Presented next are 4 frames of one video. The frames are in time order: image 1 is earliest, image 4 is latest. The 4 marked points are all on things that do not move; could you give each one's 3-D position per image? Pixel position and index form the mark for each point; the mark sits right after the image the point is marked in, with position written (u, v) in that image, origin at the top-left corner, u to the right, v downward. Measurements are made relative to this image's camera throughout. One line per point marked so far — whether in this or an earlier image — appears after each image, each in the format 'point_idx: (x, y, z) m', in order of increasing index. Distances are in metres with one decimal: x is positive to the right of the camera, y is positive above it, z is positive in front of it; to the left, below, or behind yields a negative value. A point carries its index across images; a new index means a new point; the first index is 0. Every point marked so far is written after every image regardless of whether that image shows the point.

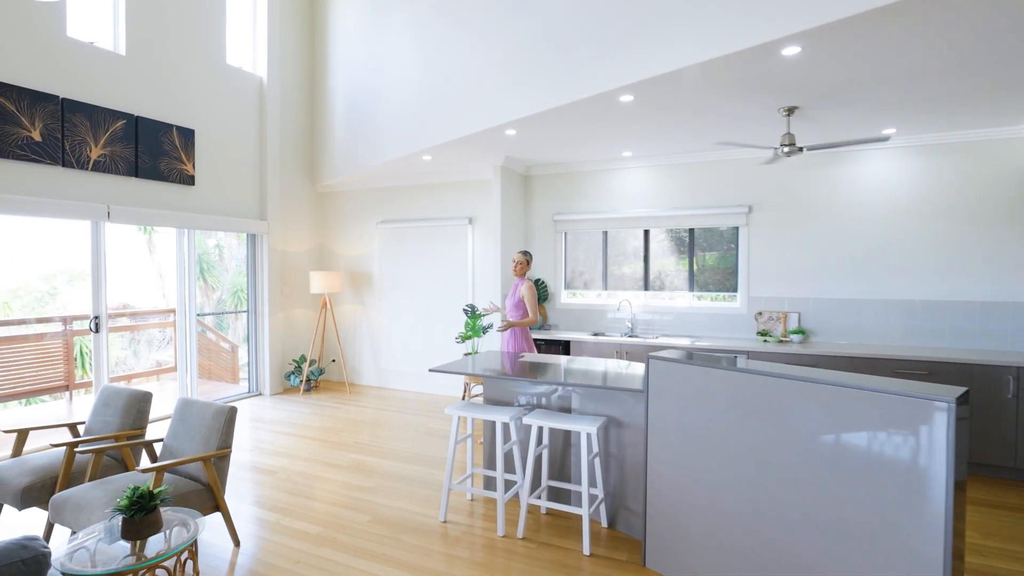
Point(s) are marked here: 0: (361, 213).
0: (-1.8, +0.9, +6.7) m
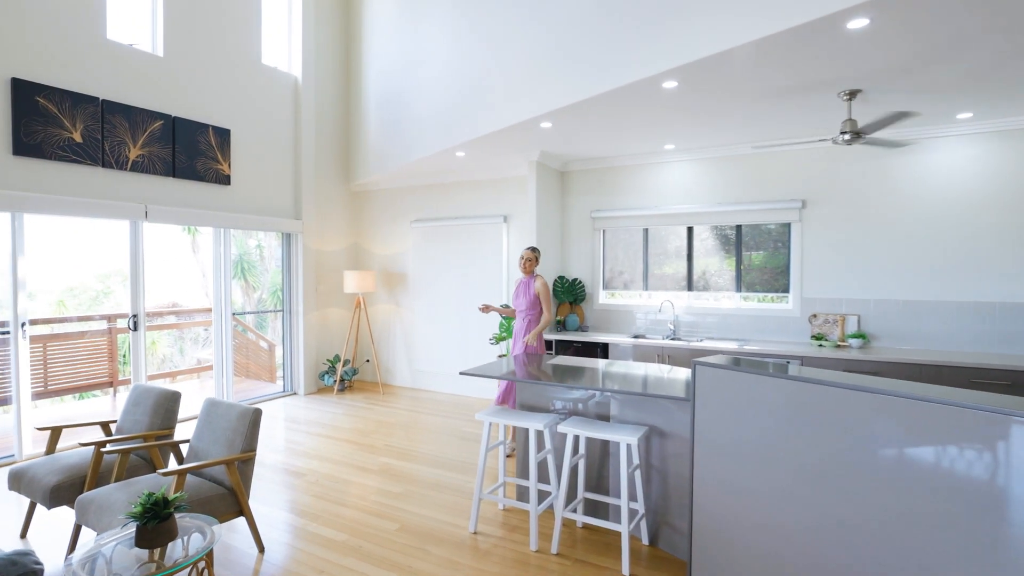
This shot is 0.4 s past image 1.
0: (-1.3, +0.9, +6.7) m
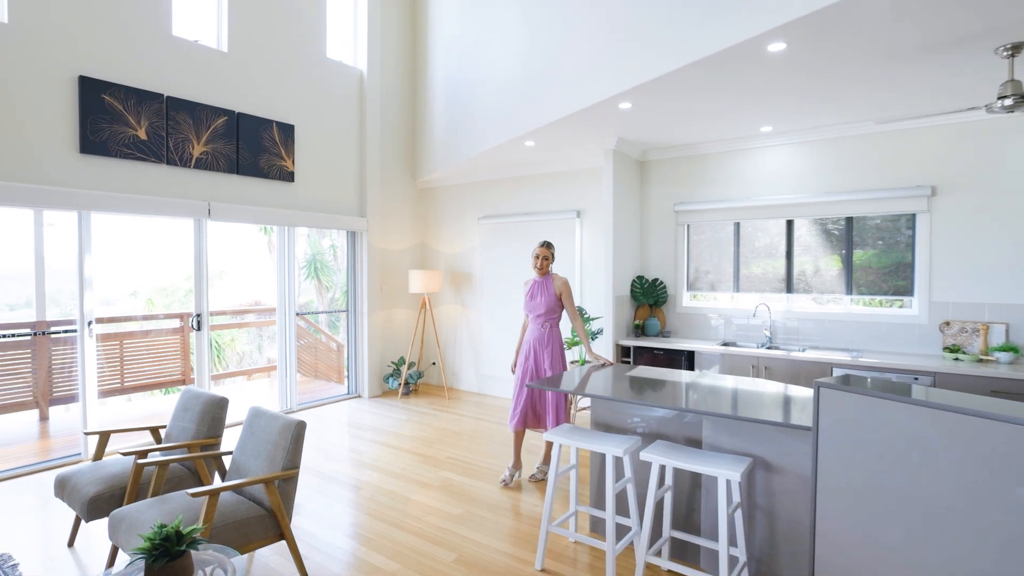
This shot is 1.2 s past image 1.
0: (-0.6, +0.9, +6.4) m
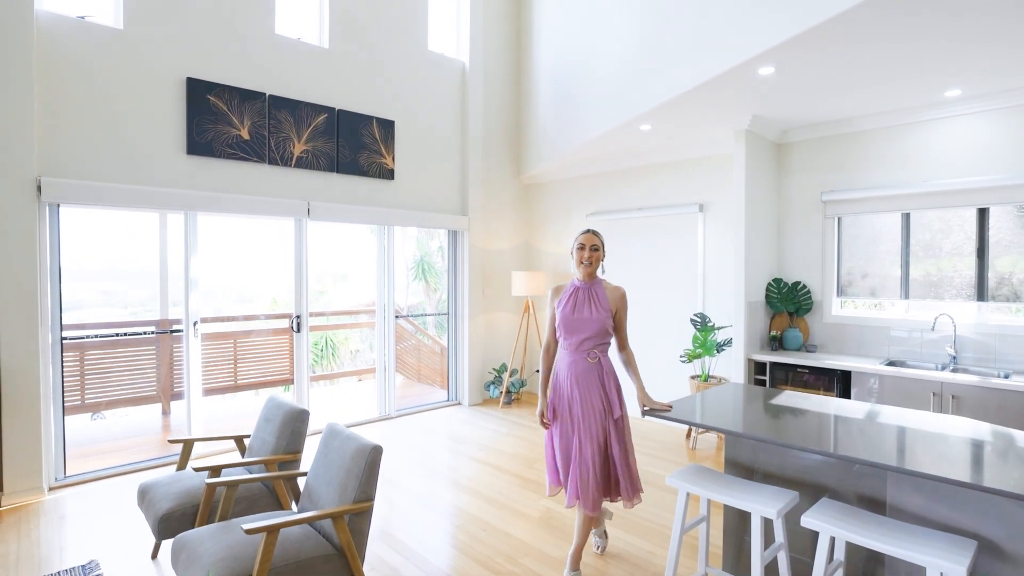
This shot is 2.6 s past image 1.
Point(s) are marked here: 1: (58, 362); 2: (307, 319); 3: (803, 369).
0: (+0.6, +0.9, +5.9) m
1: (-2.9, -0.5, +3.7) m
2: (-1.7, -0.3, +4.8) m
3: (+1.9, -0.5, +3.8) m
